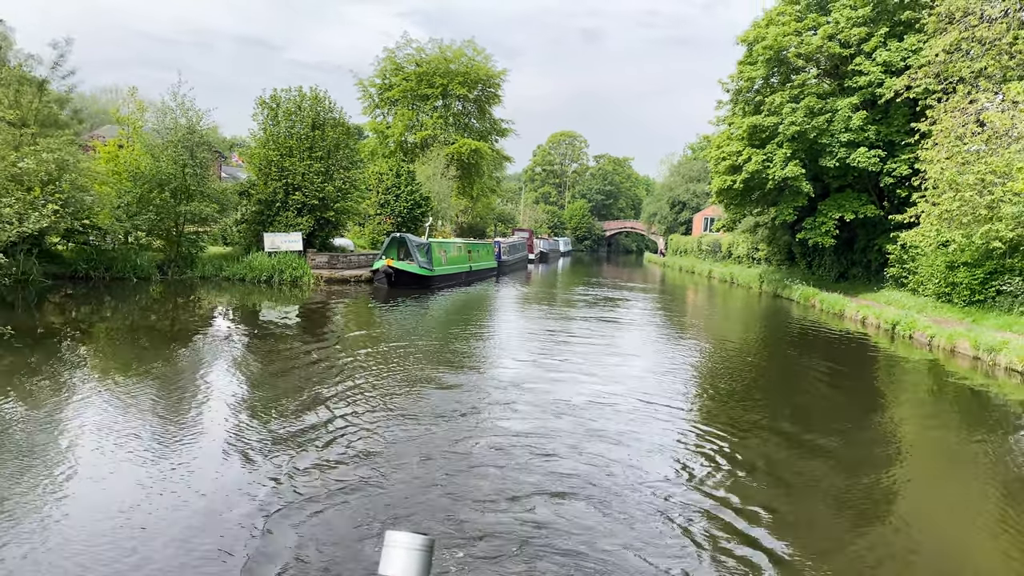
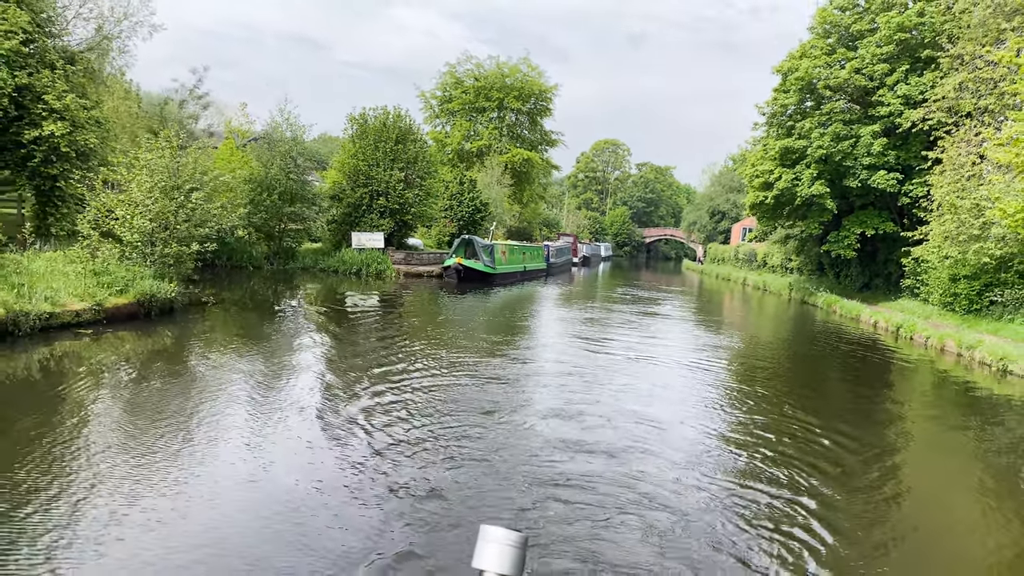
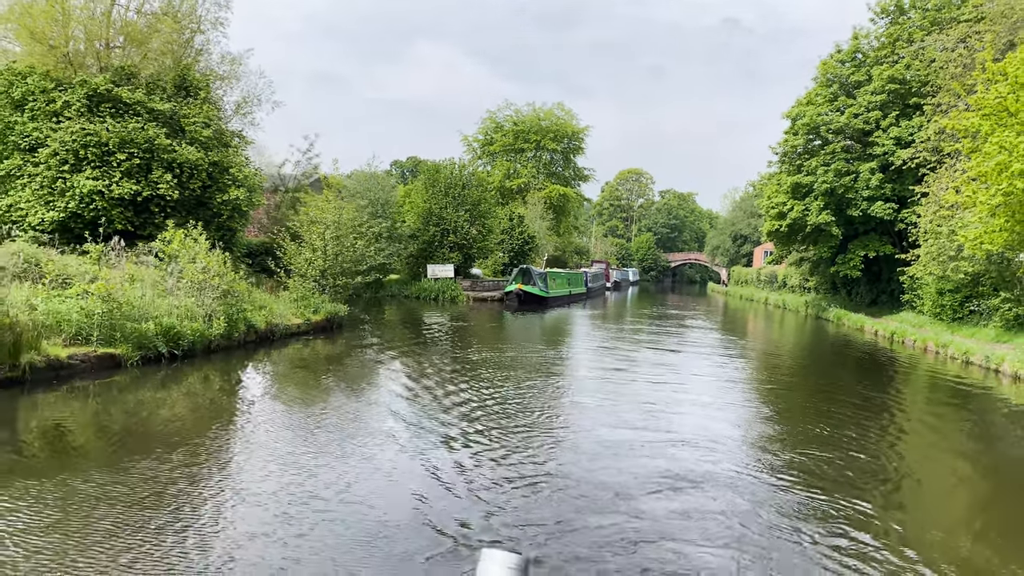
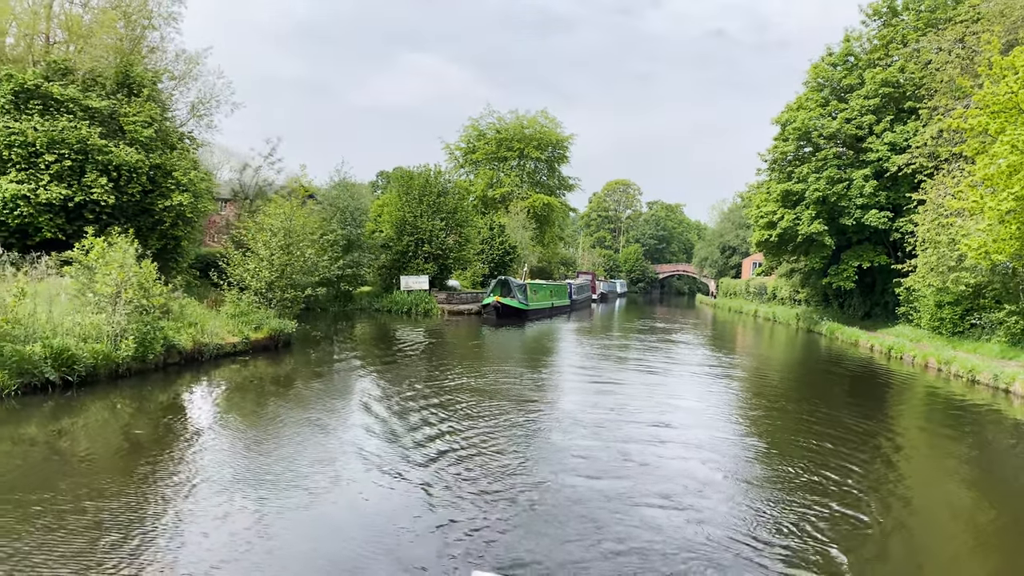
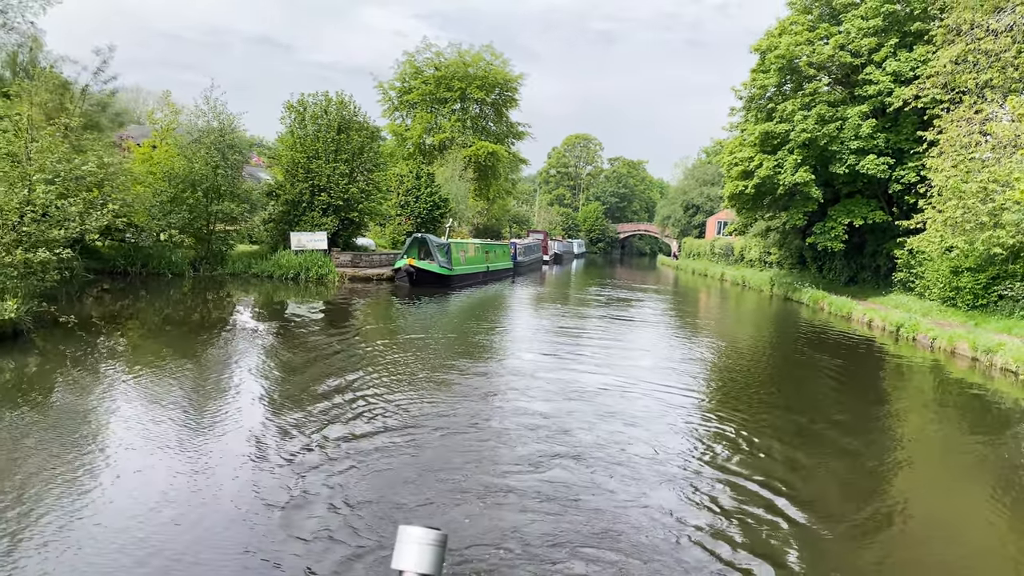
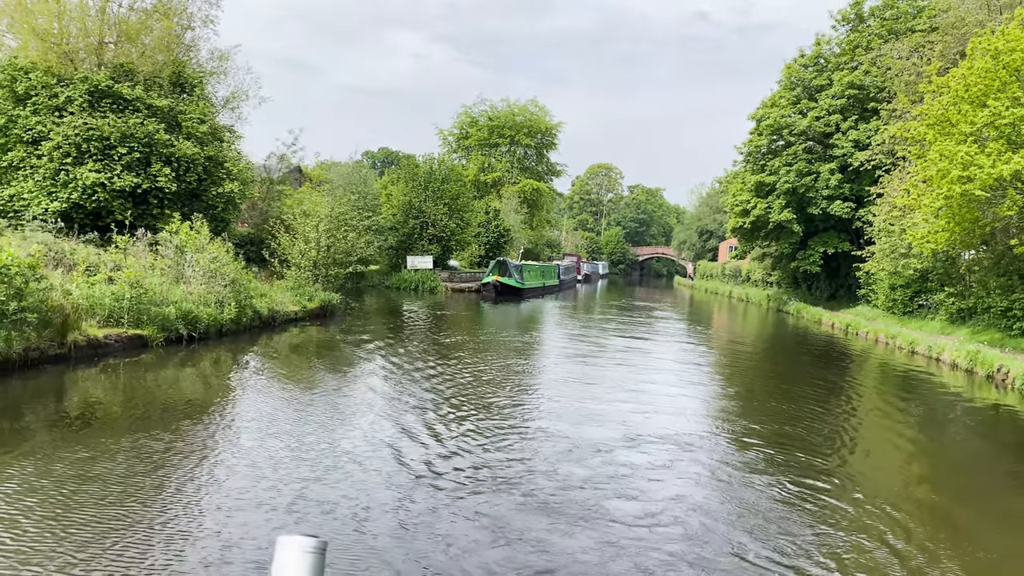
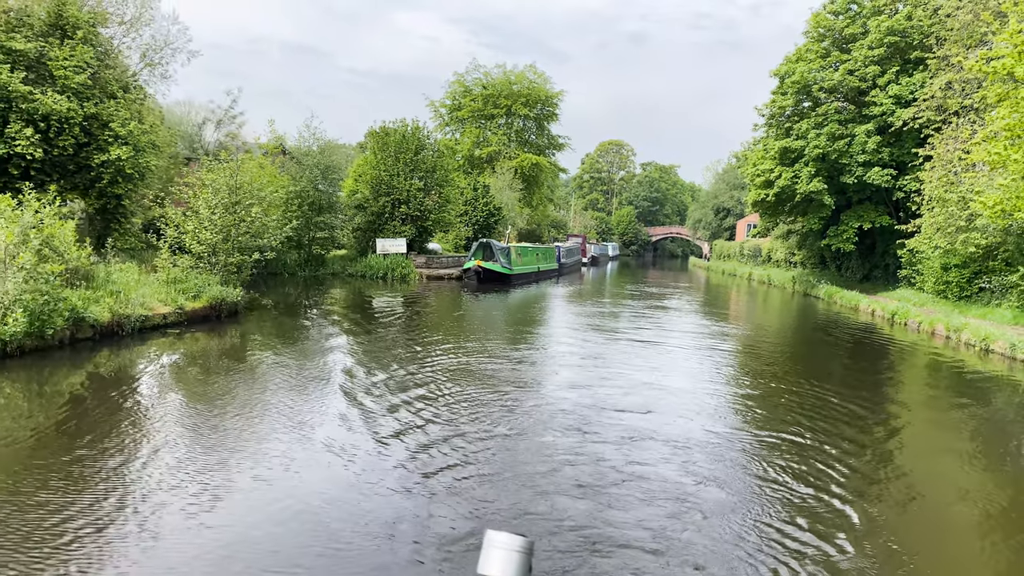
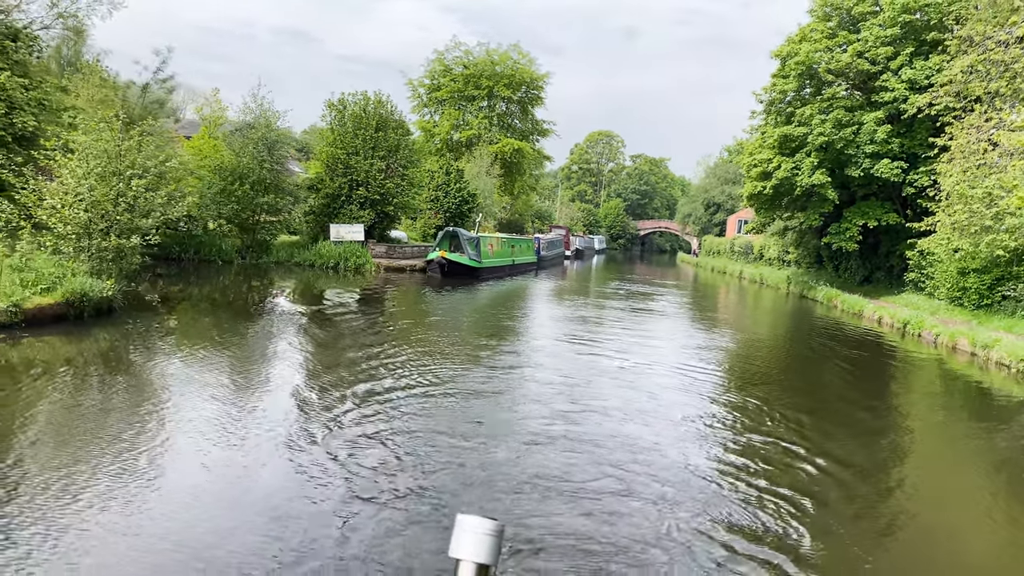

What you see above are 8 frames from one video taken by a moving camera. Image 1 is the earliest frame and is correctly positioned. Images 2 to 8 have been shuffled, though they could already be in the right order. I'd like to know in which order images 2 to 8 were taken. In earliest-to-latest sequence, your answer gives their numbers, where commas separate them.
5, 8, 2, 7, 4, 3, 6
